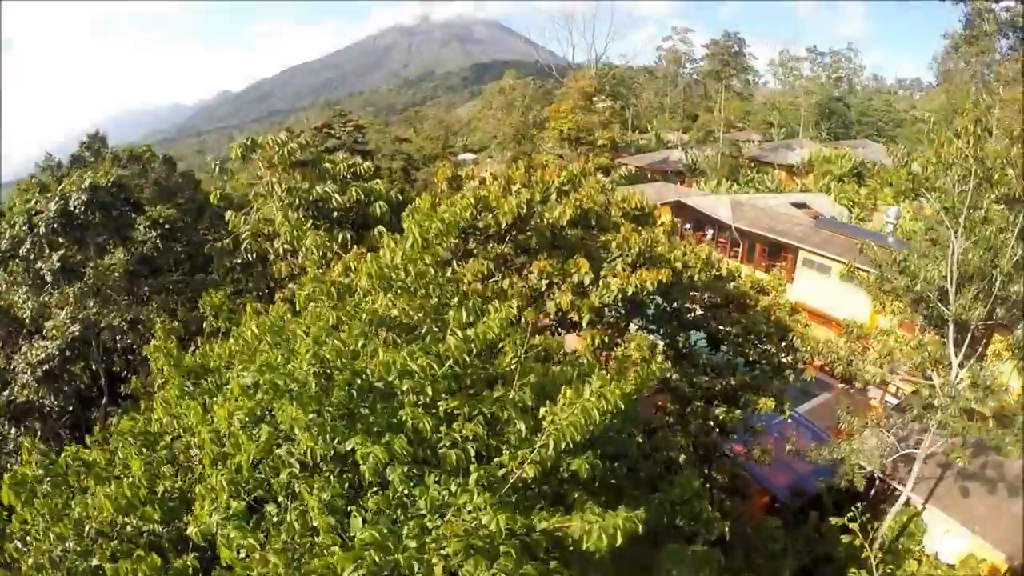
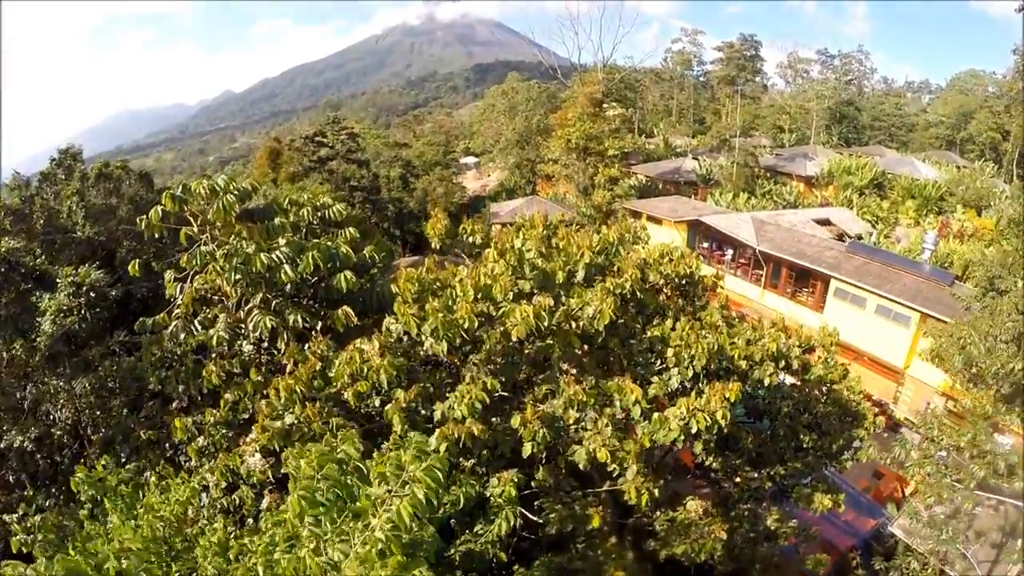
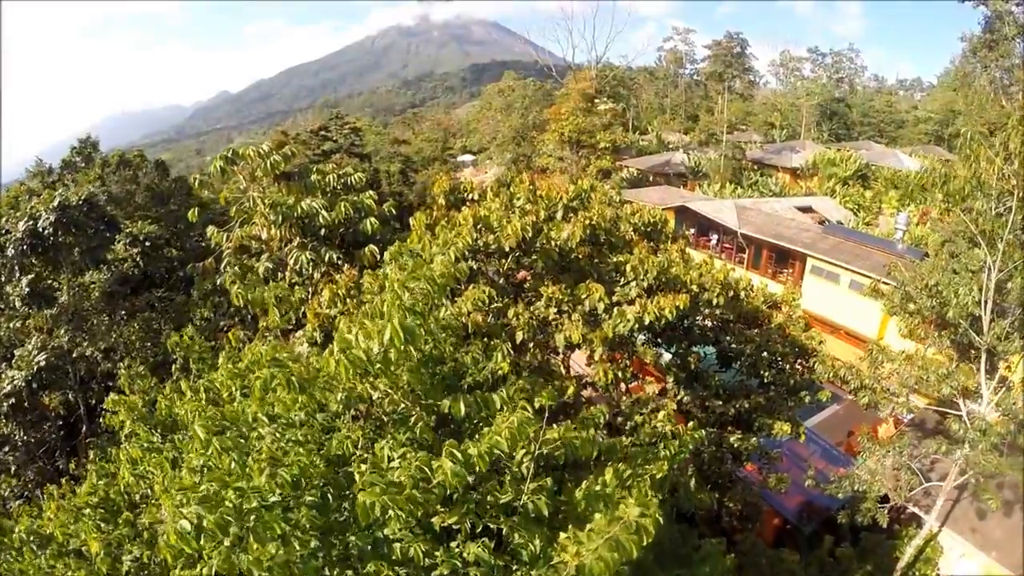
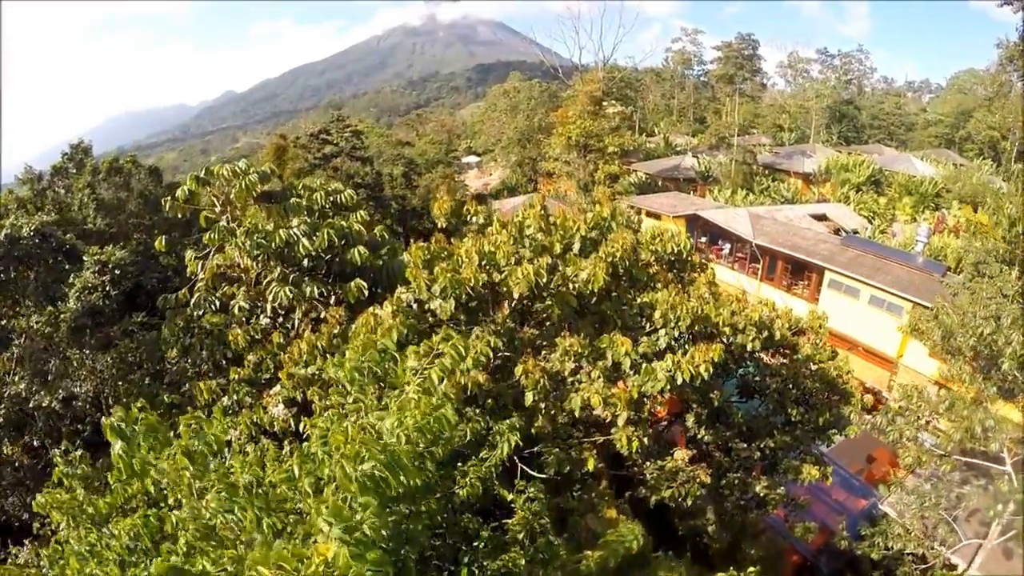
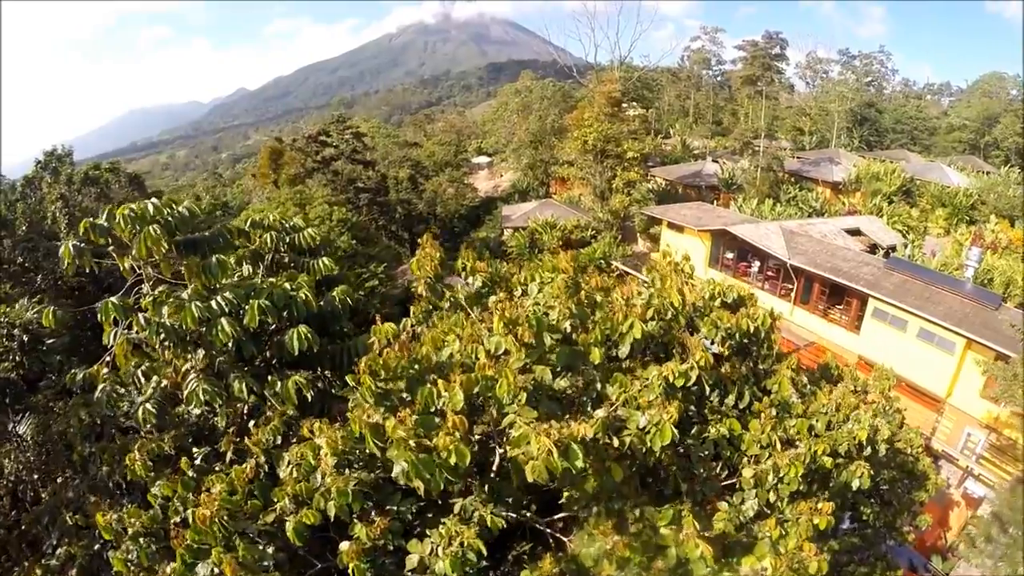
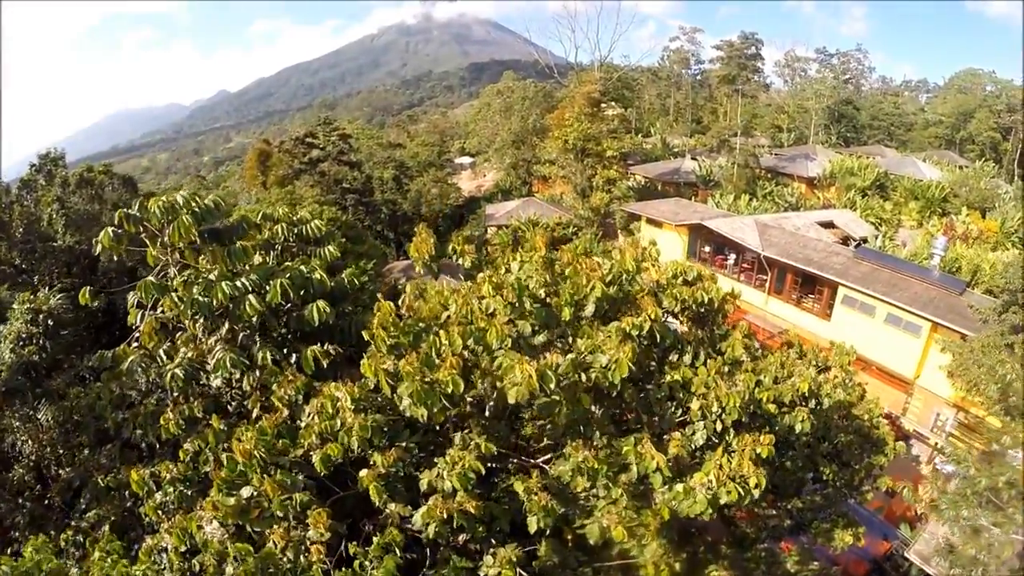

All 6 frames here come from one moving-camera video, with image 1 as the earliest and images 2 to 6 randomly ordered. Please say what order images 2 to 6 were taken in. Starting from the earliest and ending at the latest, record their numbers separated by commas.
3, 4, 2, 6, 5
